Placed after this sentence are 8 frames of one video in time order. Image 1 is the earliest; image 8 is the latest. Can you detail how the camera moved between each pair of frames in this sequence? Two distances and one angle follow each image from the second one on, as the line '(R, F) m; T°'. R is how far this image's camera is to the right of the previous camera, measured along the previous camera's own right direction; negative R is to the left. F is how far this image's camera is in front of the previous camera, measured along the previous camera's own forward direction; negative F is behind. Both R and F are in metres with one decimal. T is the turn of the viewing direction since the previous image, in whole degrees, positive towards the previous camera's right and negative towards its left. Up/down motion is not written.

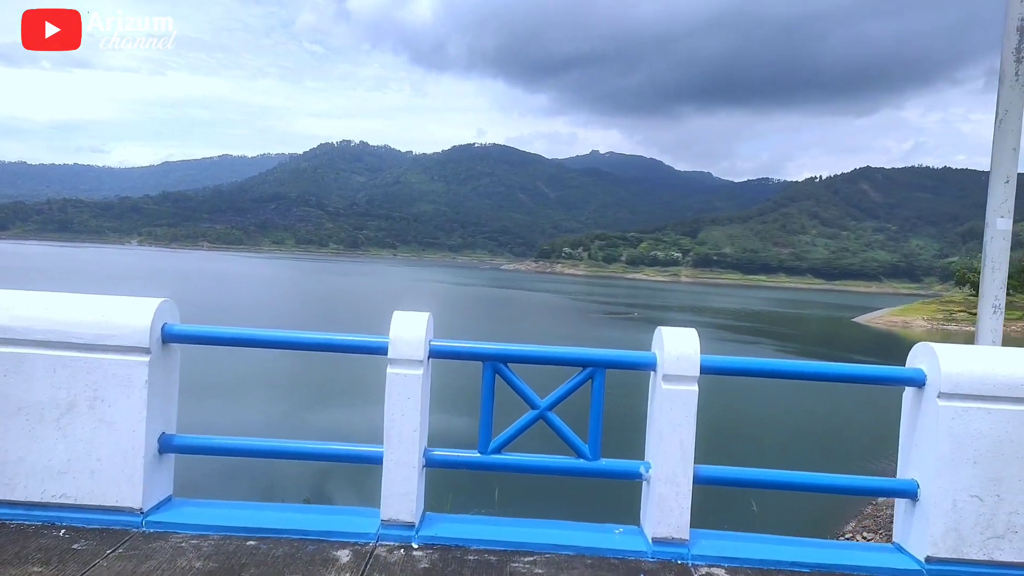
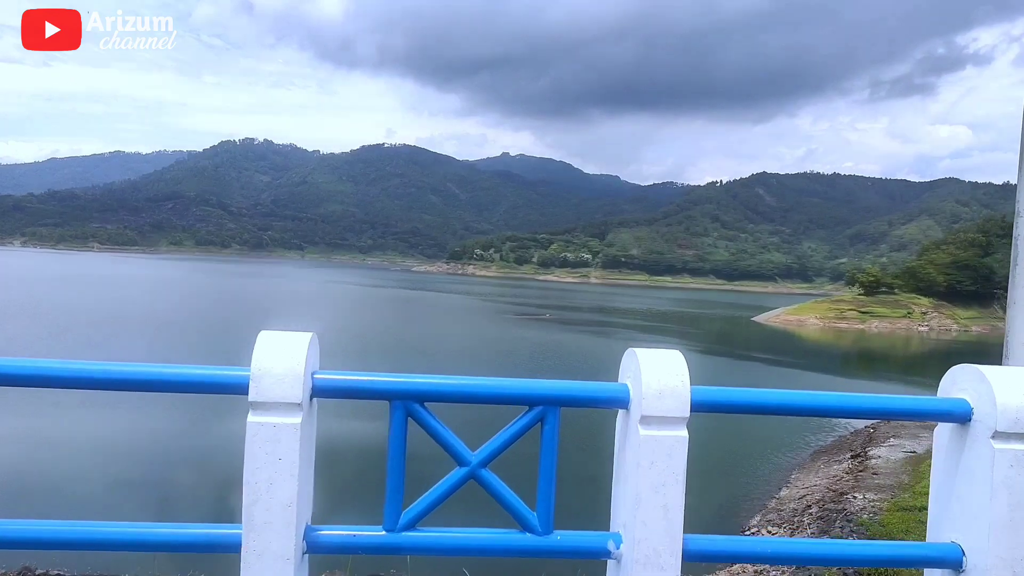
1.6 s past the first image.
(0.0, +0.4) m; +7°
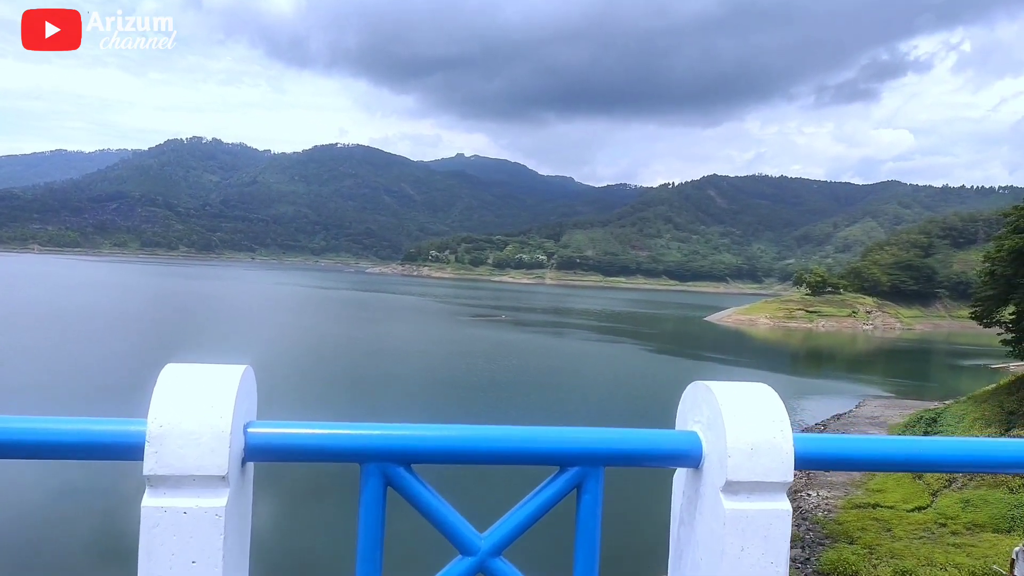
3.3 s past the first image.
(-0.1, +0.3) m; +3°
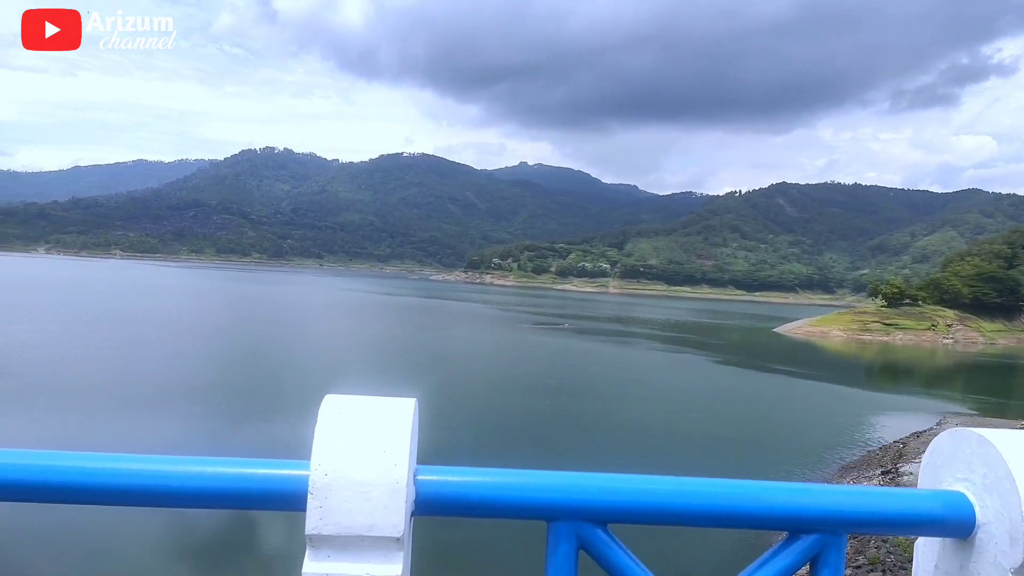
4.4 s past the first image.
(-0.1, +0.2) m; -5°
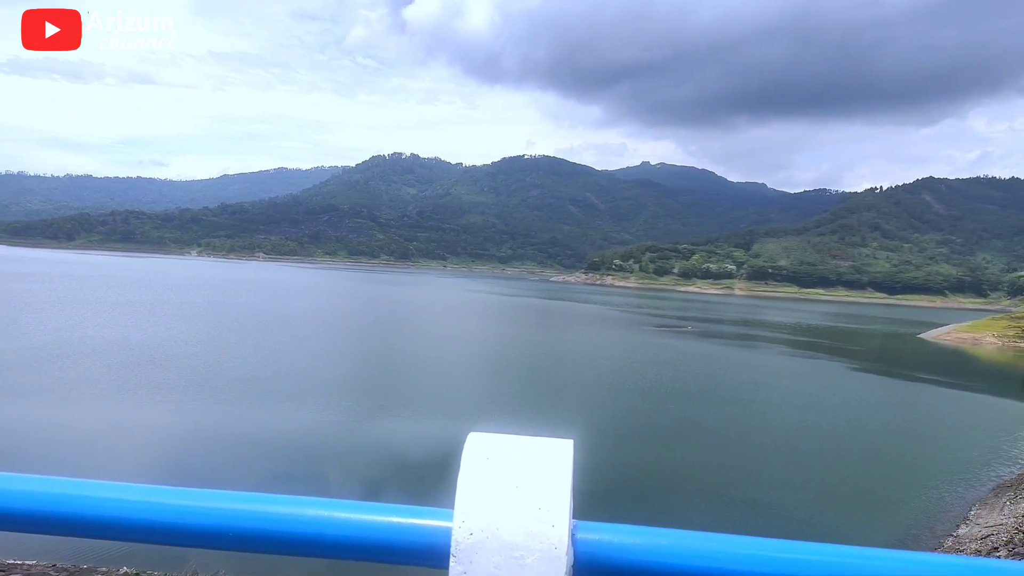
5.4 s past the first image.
(+0.1, 0.0) m; -9°
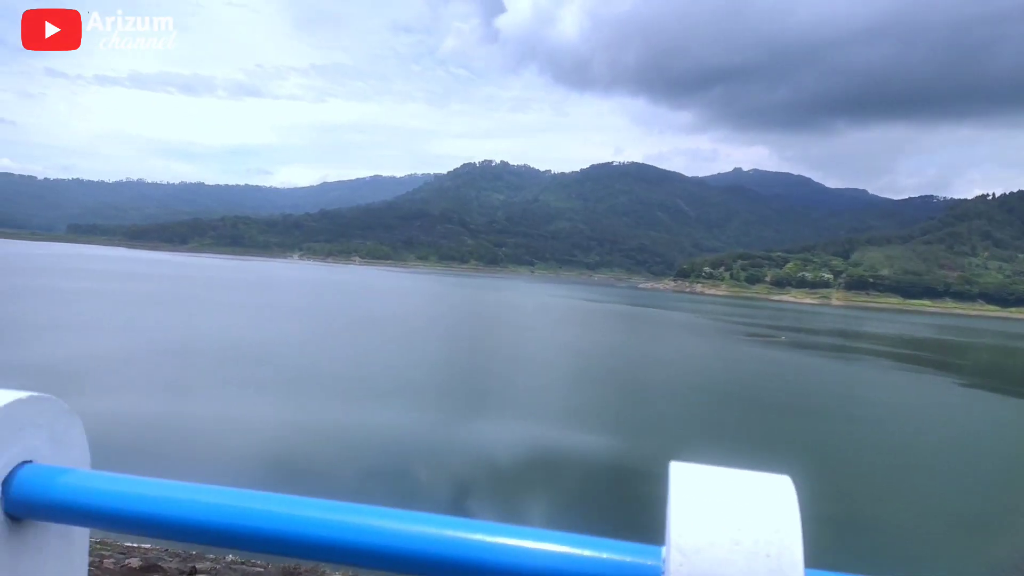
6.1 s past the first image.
(+0.2, -1.0) m; -7°
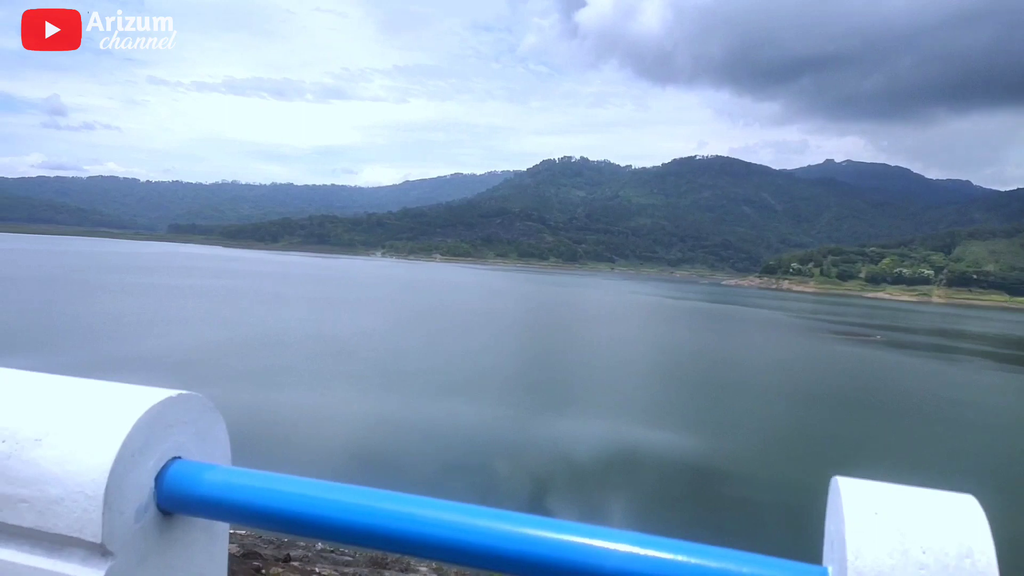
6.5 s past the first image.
(+0.1, +0.1) m; -6°
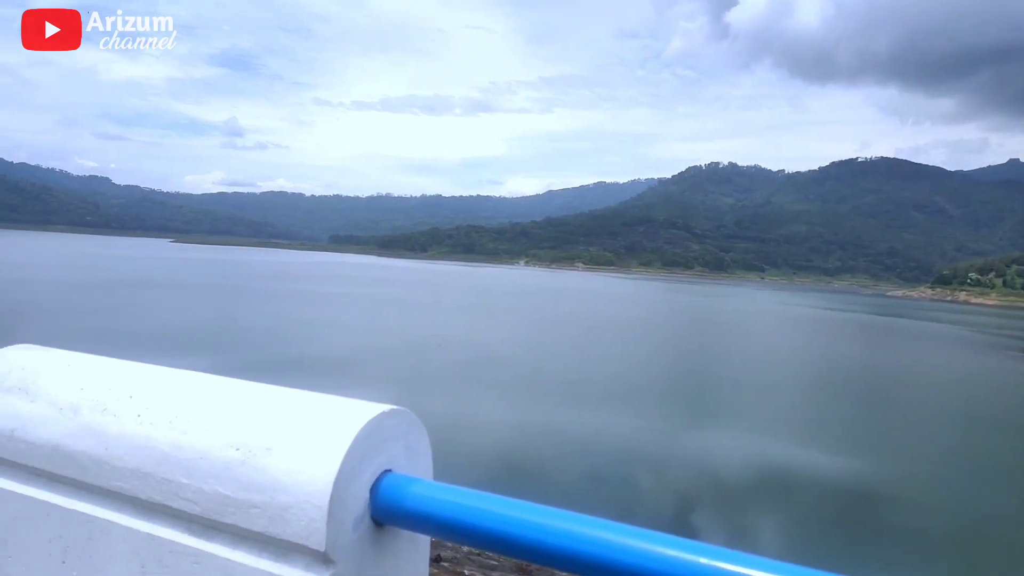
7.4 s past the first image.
(-0.1, 0.0) m; -11°
